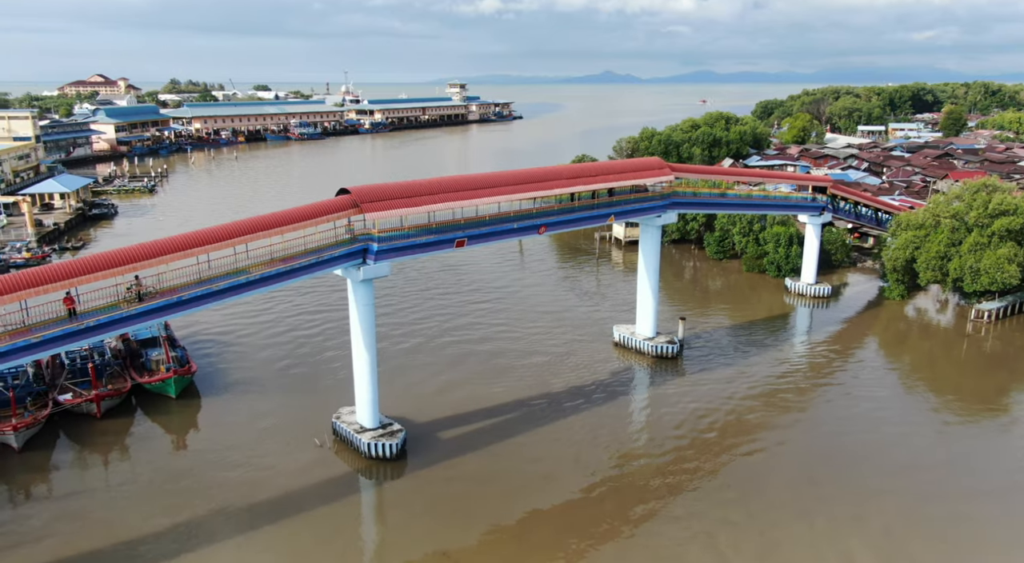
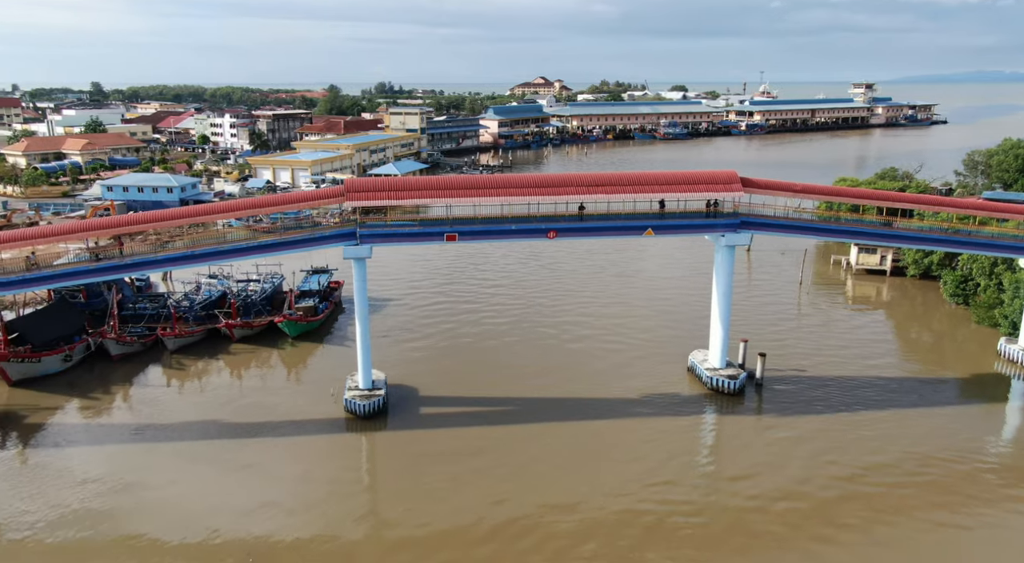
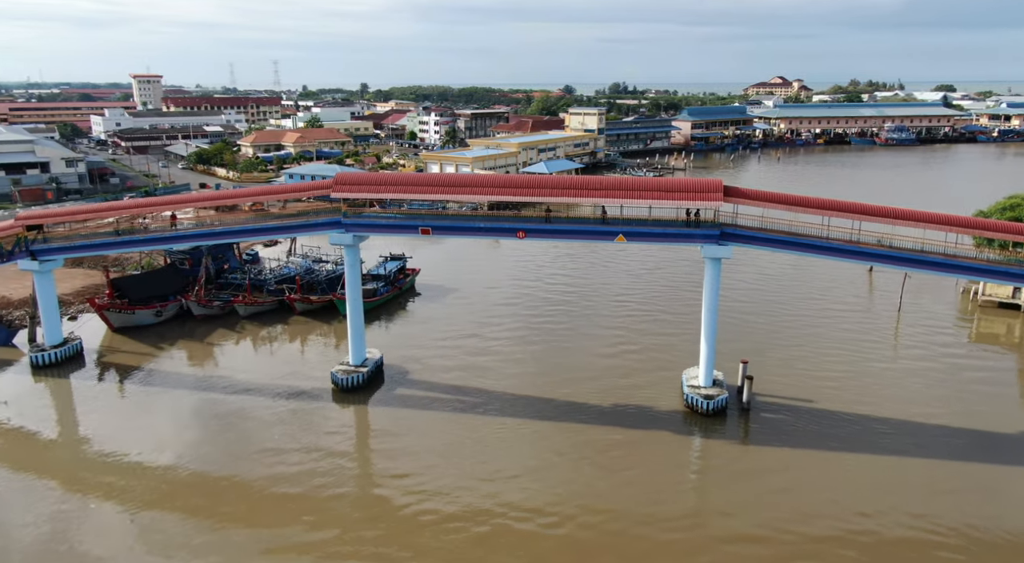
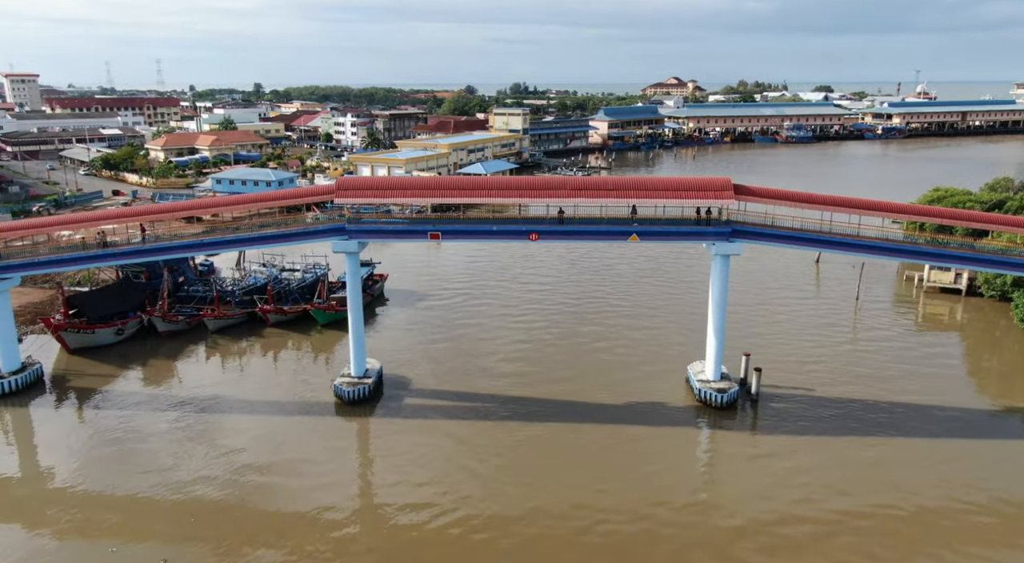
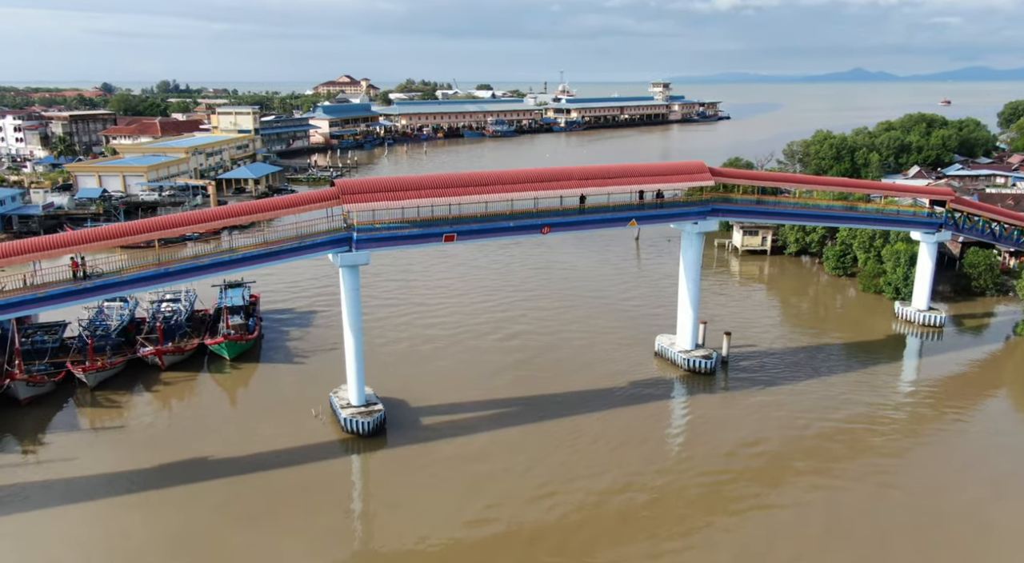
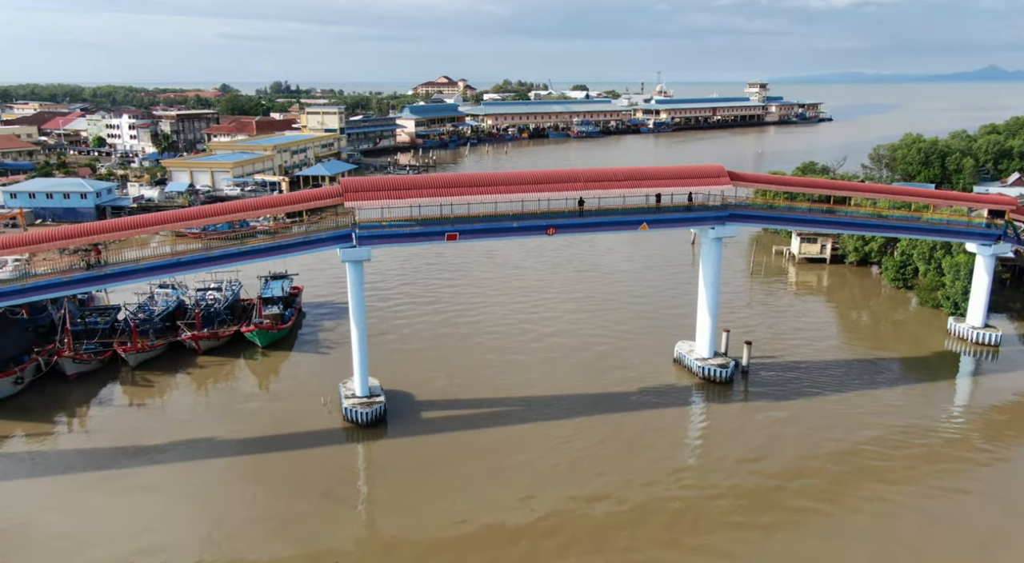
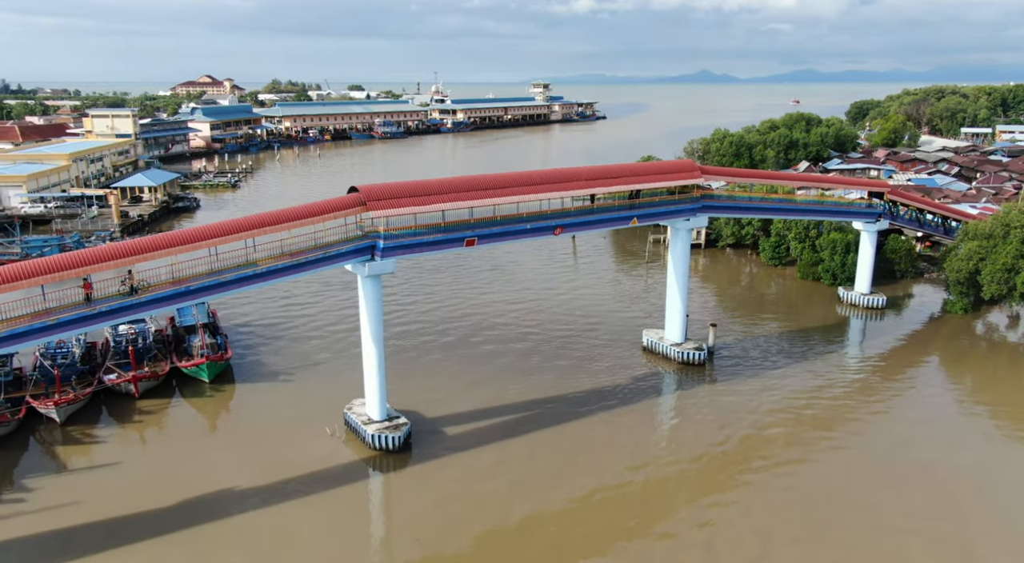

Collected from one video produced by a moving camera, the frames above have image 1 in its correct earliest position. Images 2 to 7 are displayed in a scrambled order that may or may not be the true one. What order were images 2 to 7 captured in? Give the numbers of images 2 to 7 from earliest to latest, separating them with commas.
7, 5, 6, 2, 4, 3
